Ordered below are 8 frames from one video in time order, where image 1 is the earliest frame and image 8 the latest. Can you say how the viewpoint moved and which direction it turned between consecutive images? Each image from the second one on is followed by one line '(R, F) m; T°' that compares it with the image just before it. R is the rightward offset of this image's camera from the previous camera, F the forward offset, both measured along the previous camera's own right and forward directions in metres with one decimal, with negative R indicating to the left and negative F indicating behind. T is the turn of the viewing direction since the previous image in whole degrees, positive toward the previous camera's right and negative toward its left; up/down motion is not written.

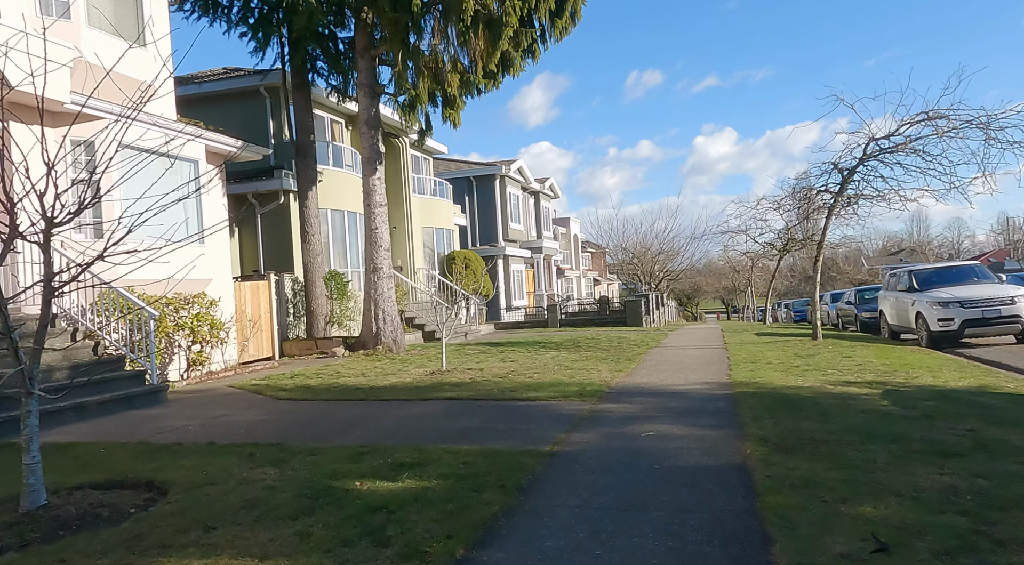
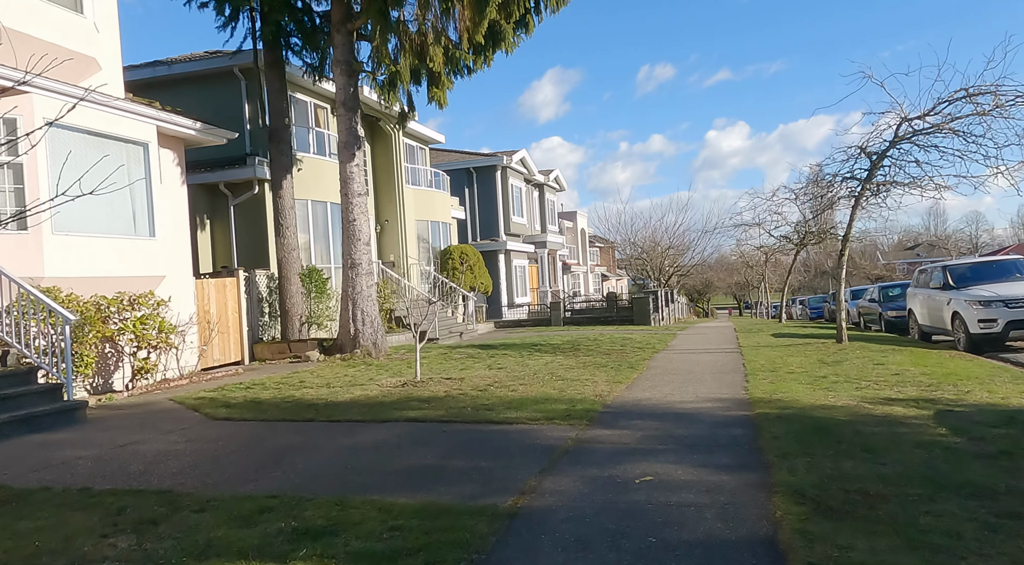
(+0.4, +1.7) m; -1°
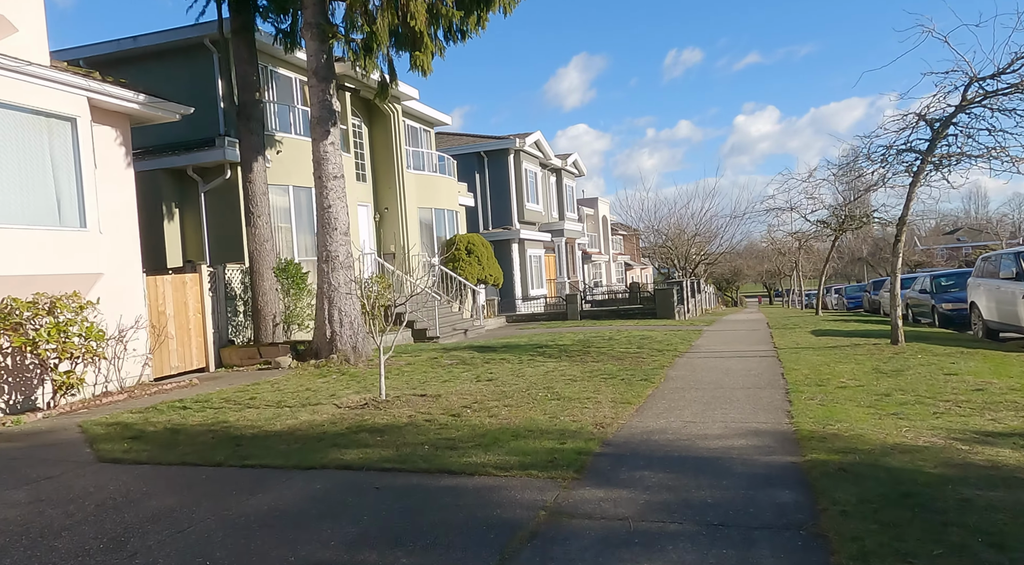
(+0.5, +2.2) m; -2°
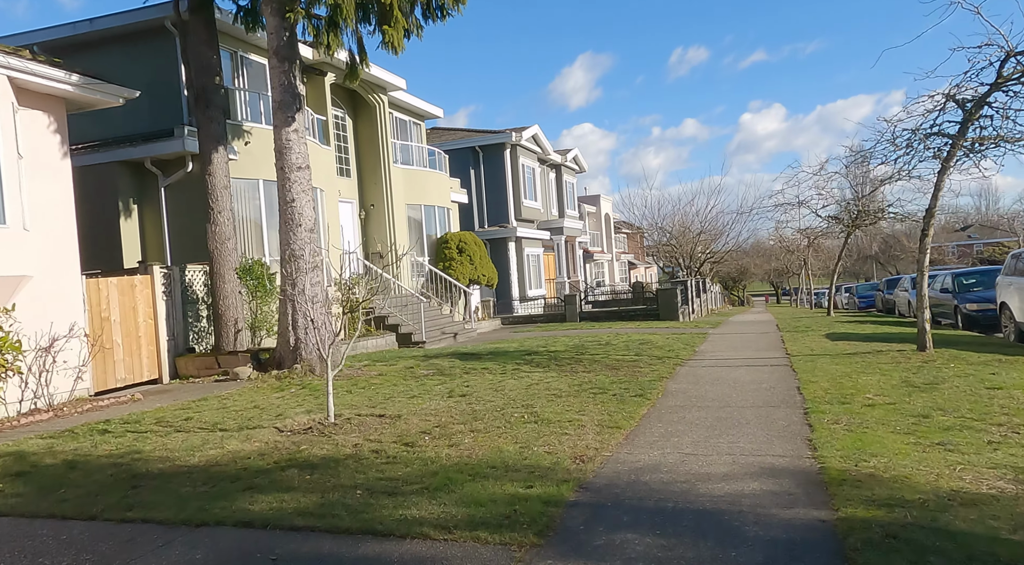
(+0.3, +1.4) m; 0°
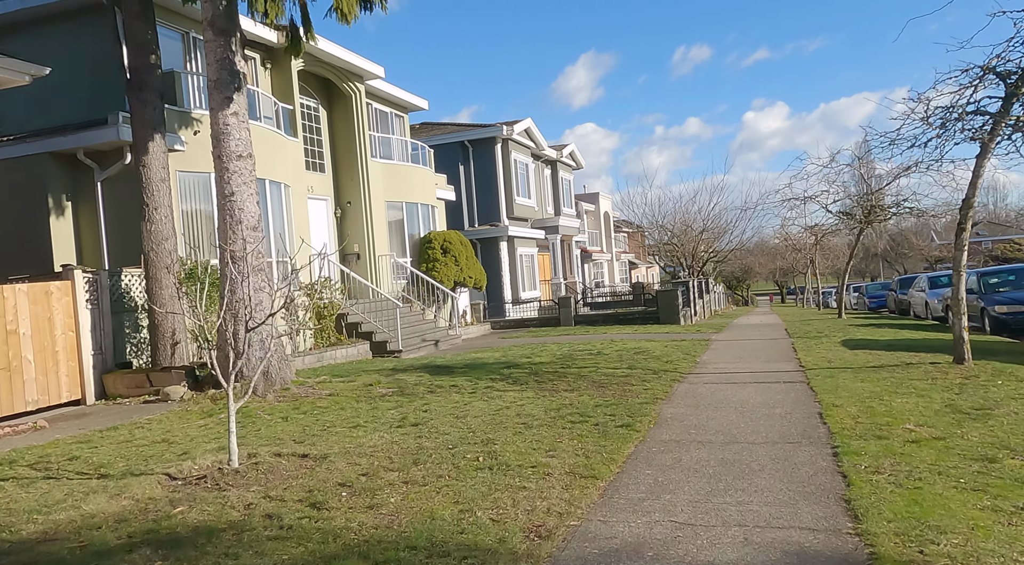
(+0.4, +1.7) m; 0°
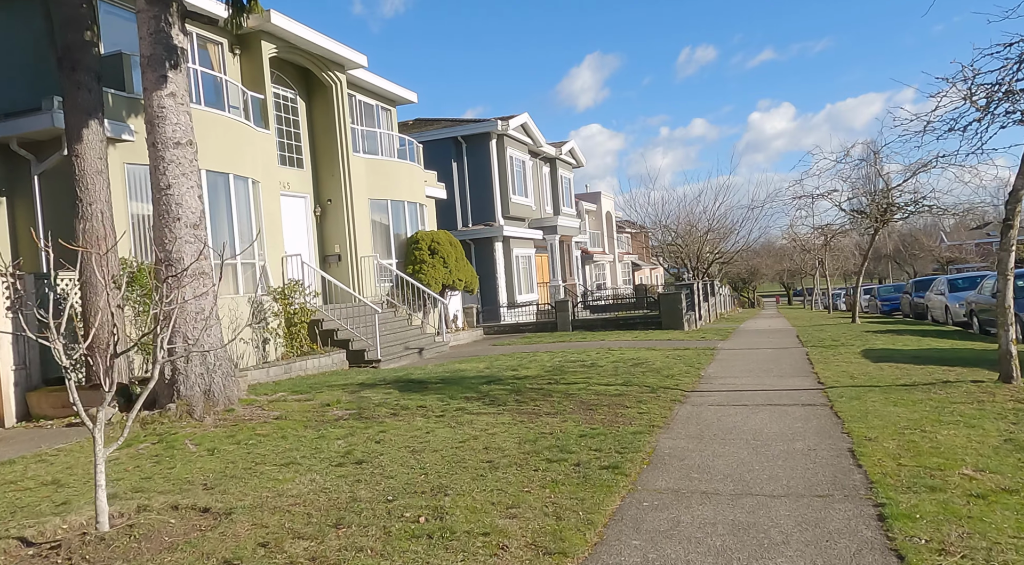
(+0.3, +1.4) m; 0°
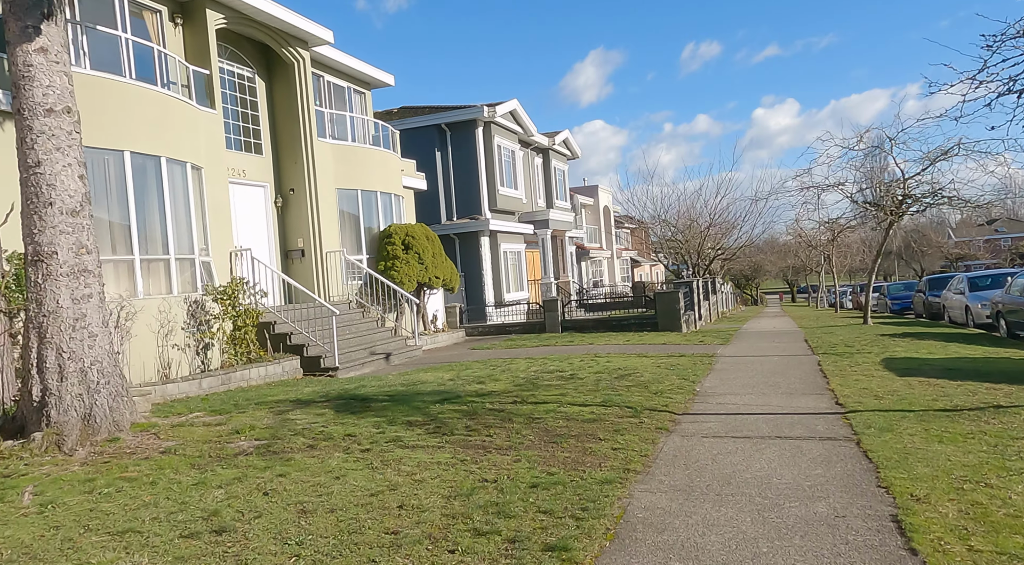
(+0.5, +1.8) m; 0°
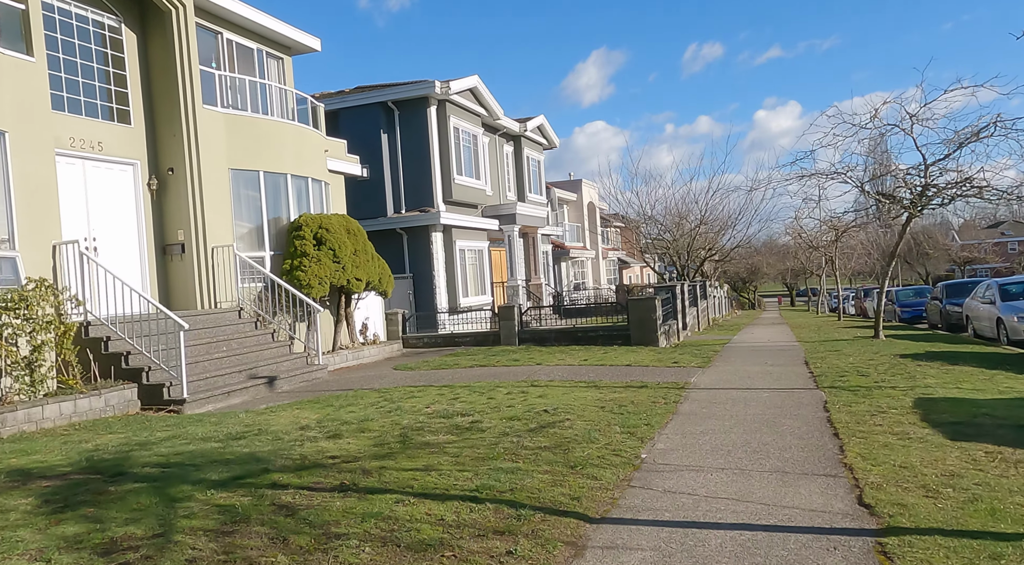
(+1.2, +3.7) m; 0°
